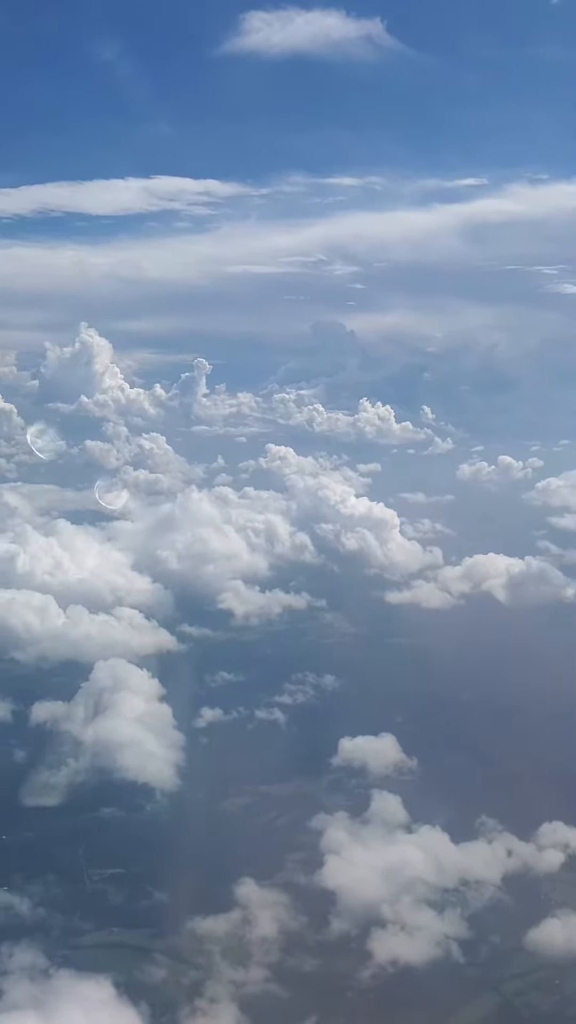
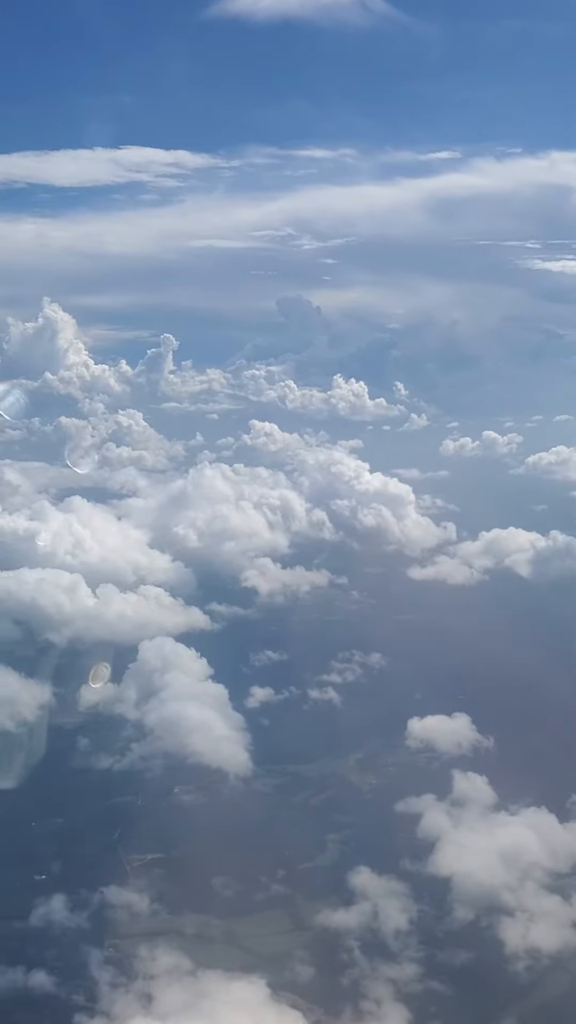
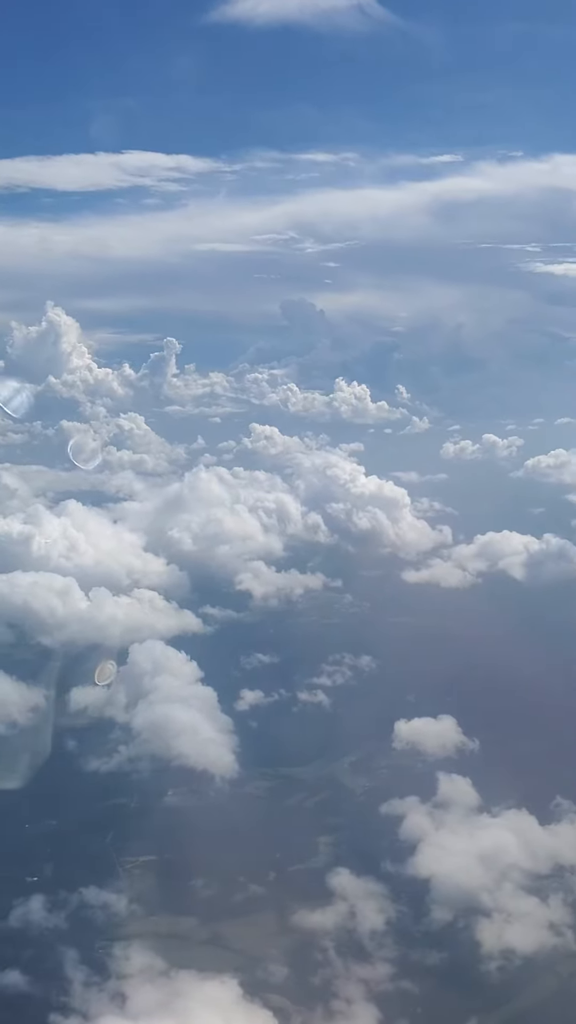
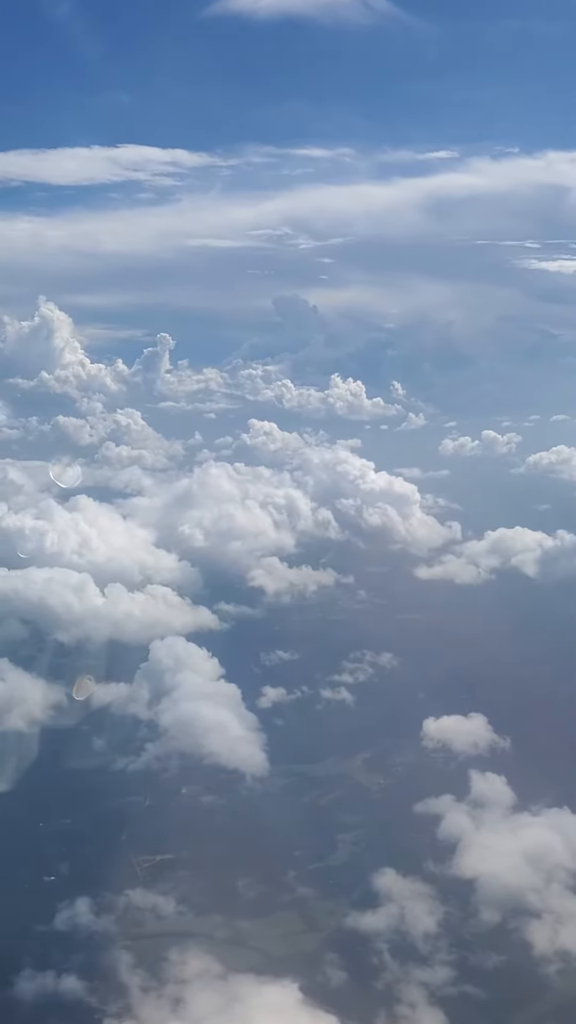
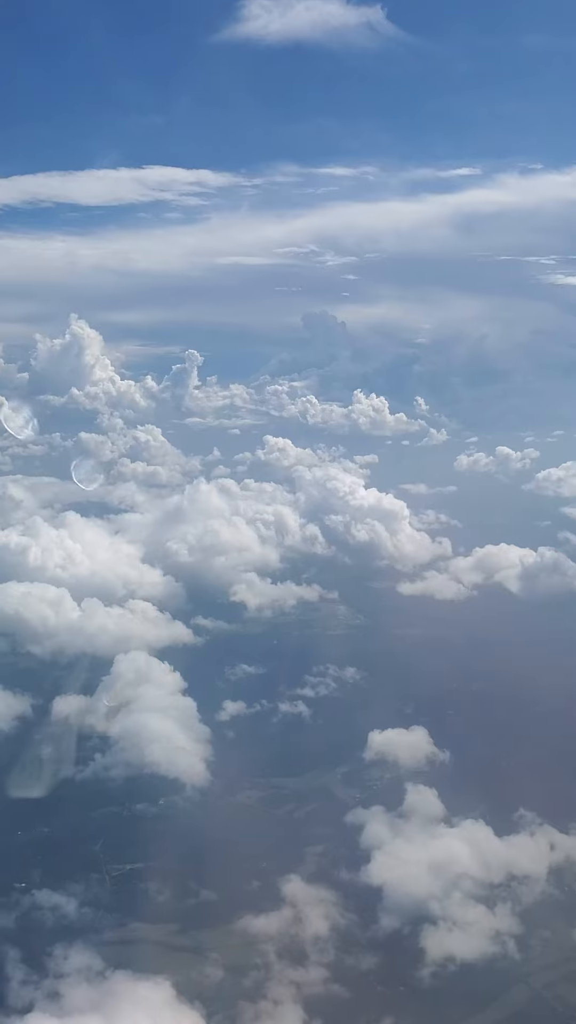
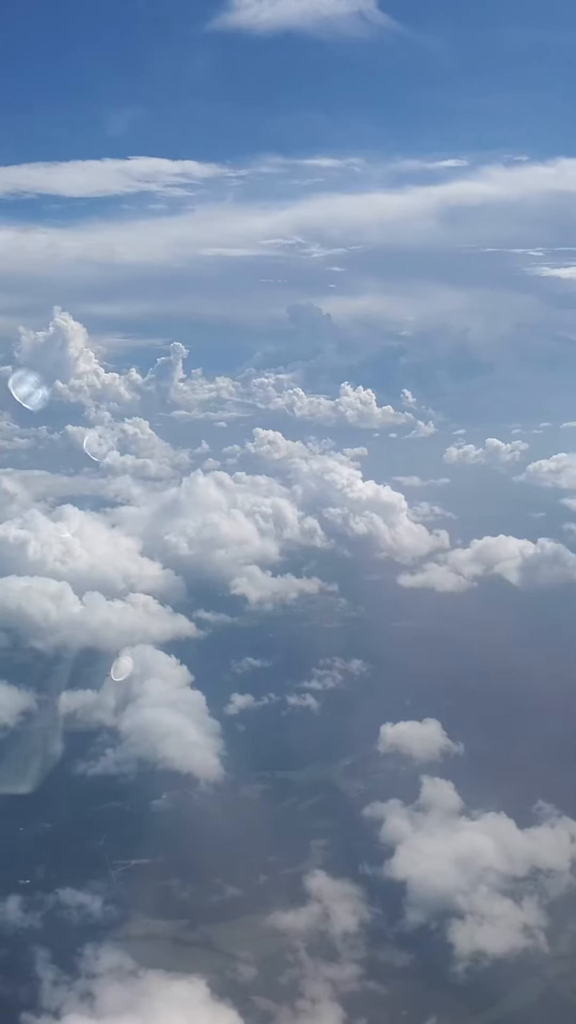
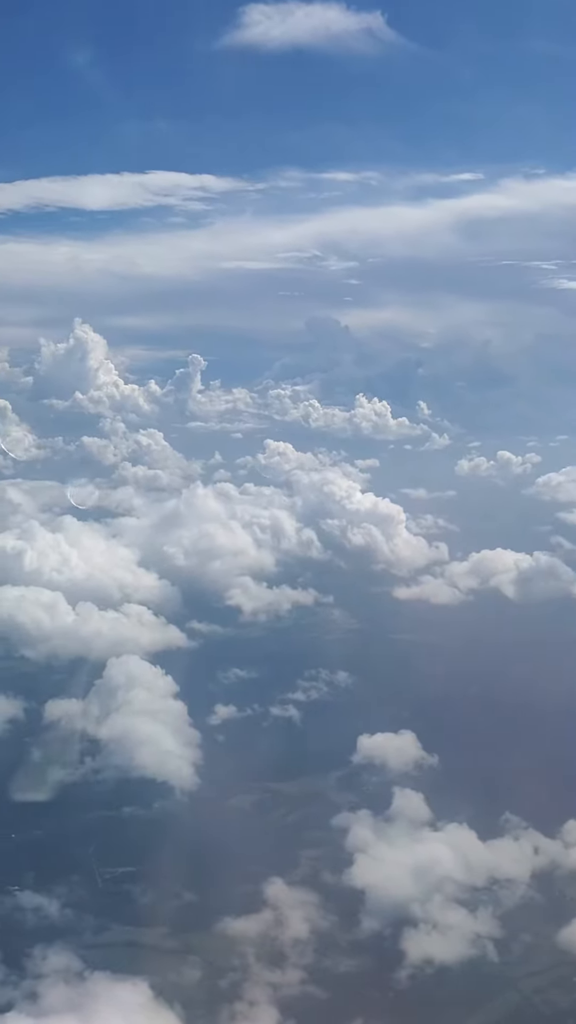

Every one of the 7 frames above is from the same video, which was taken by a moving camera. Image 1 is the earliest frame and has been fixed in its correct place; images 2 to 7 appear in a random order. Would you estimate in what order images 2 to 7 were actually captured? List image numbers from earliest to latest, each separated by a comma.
7, 5, 6, 3, 2, 4
